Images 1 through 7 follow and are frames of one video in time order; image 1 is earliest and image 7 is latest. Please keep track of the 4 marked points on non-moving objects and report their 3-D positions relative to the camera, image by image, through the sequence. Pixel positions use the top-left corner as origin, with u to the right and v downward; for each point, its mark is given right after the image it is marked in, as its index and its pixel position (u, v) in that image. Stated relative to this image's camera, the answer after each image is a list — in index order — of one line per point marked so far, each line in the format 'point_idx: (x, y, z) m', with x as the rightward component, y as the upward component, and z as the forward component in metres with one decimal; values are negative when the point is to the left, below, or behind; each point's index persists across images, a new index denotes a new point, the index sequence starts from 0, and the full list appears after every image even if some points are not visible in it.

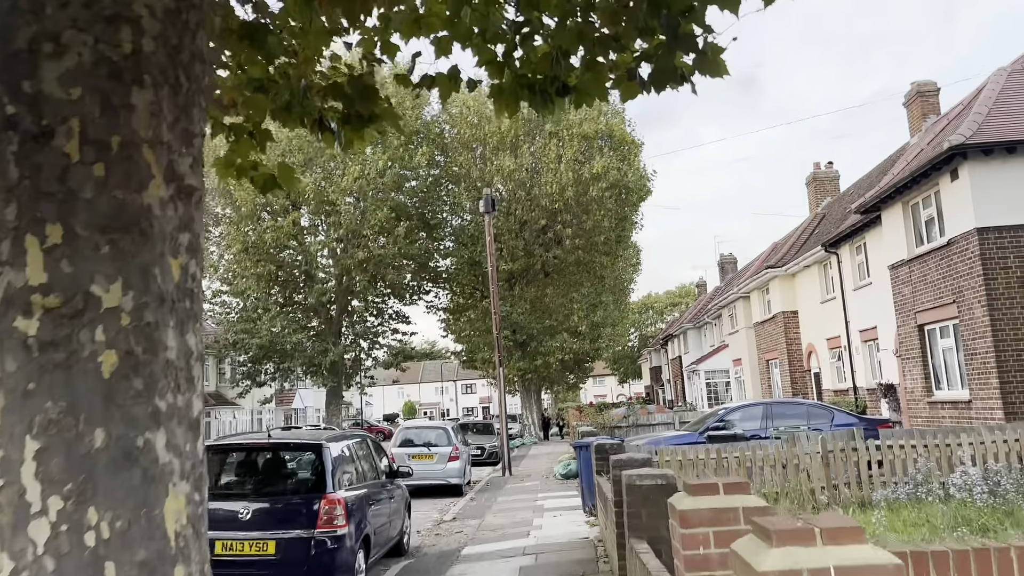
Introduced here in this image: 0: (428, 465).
0: (-1.8, -3.7, +16.7) m
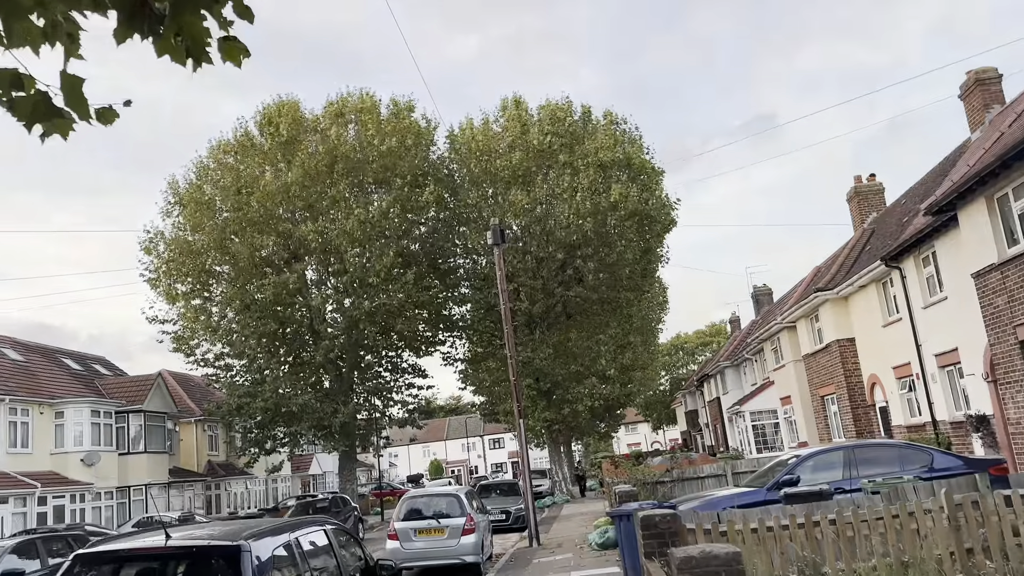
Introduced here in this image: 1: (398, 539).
0: (-1.3, -4.5, +14.1) m
1: (-2.0, -4.5, +14.2) m
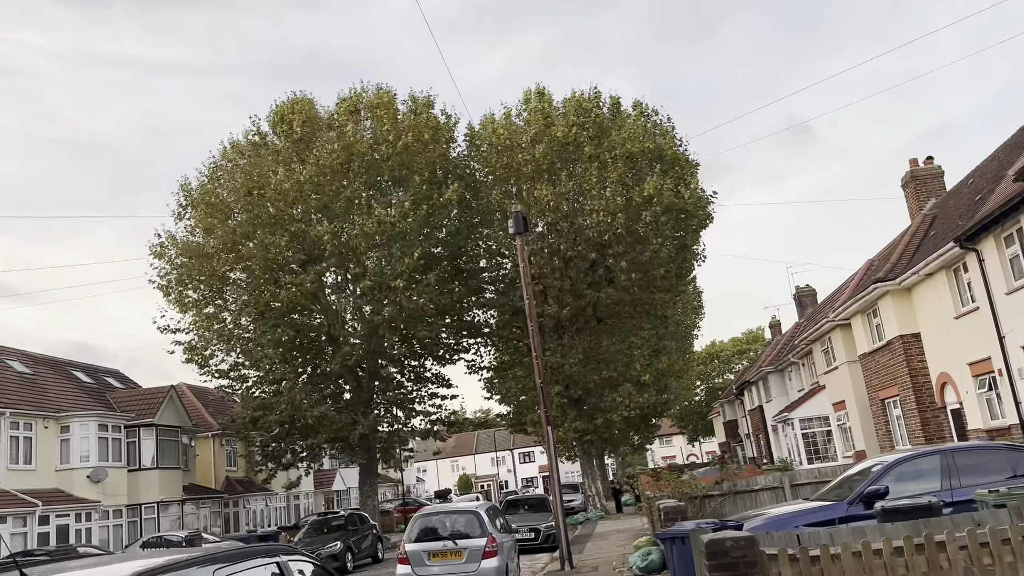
0: (-0.9, -4.3, +12.3) m
1: (-1.6, -4.3, +12.4) m
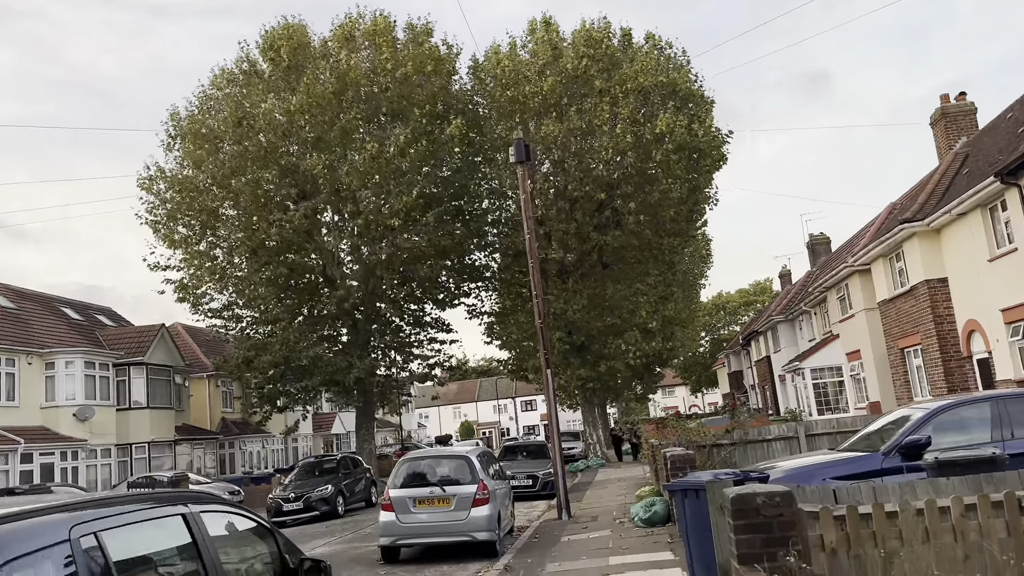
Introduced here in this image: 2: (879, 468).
0: (-1.0, -3.2, +11.4) m
1: (-1.7, -3.2, +11.5) m
2: (+3.5, -1.7, +7.7) m
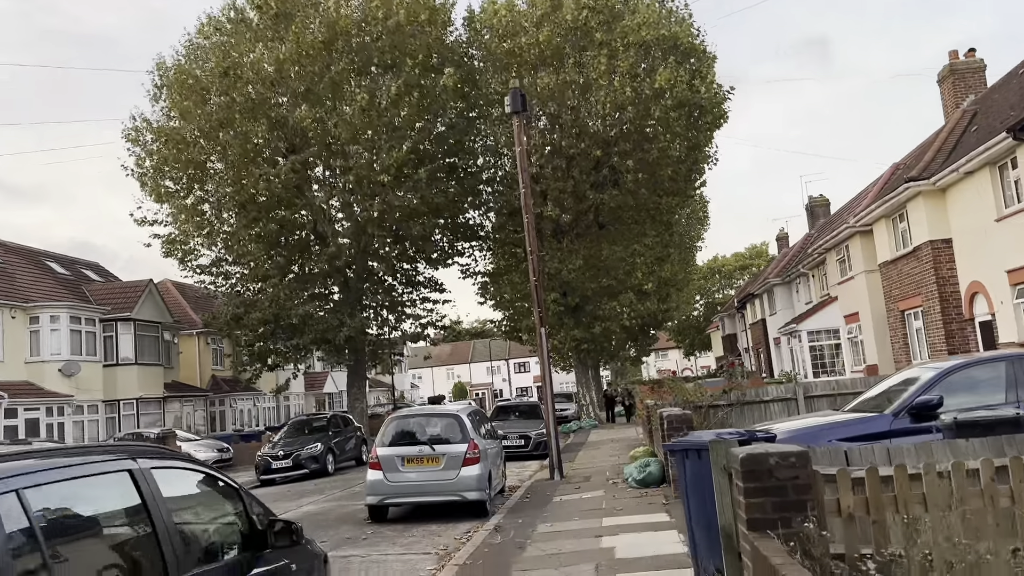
0: (-1.1, -2.5, +11.0) m
1: (-1.8, -2.5, +11.2) m
2: (+3.5, -1.3, +7.4) m
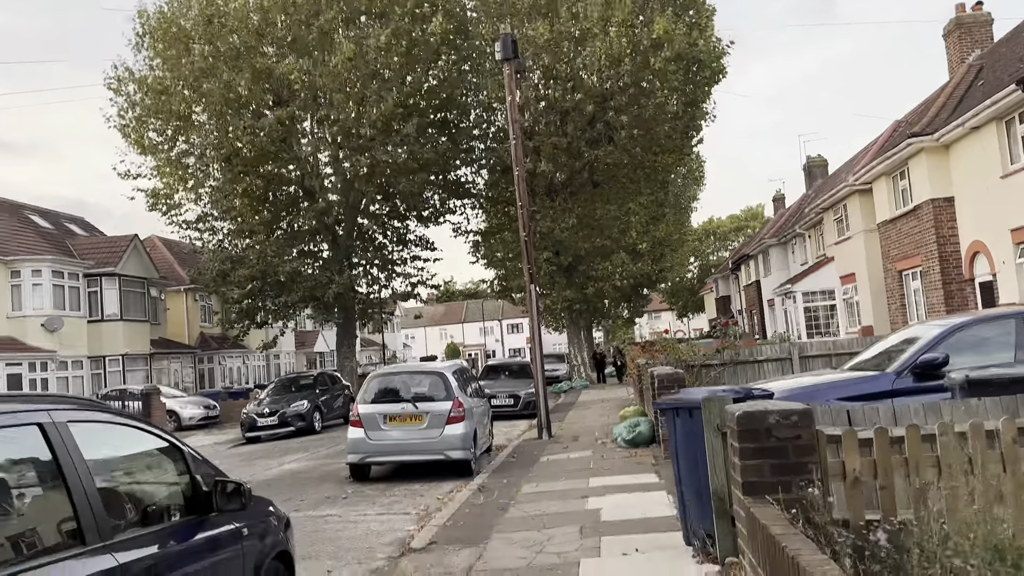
0: (-1.3, -1.9, +10.7) m
1: (-2.0, -1.9, +10.9) m
2: (+3.3, -0.9, +7.0) m
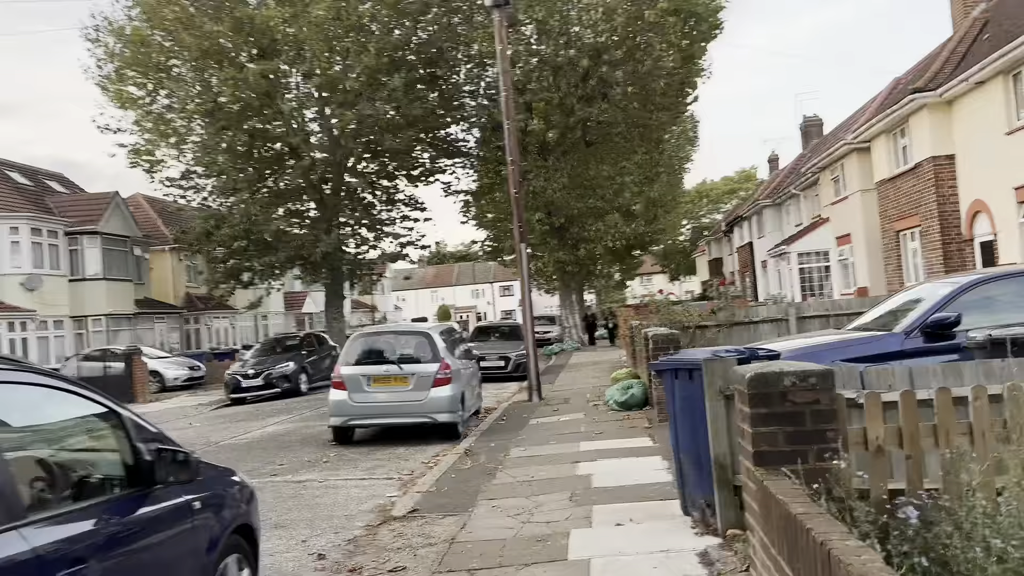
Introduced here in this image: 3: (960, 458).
0: (-1.5, -1.4, +10.3) m
1: (-2.2, -1.3, +10.5) m
2: (+3.2, -0.5, +6.6) m
3: (+1.9, -0.7, +3.3) m
